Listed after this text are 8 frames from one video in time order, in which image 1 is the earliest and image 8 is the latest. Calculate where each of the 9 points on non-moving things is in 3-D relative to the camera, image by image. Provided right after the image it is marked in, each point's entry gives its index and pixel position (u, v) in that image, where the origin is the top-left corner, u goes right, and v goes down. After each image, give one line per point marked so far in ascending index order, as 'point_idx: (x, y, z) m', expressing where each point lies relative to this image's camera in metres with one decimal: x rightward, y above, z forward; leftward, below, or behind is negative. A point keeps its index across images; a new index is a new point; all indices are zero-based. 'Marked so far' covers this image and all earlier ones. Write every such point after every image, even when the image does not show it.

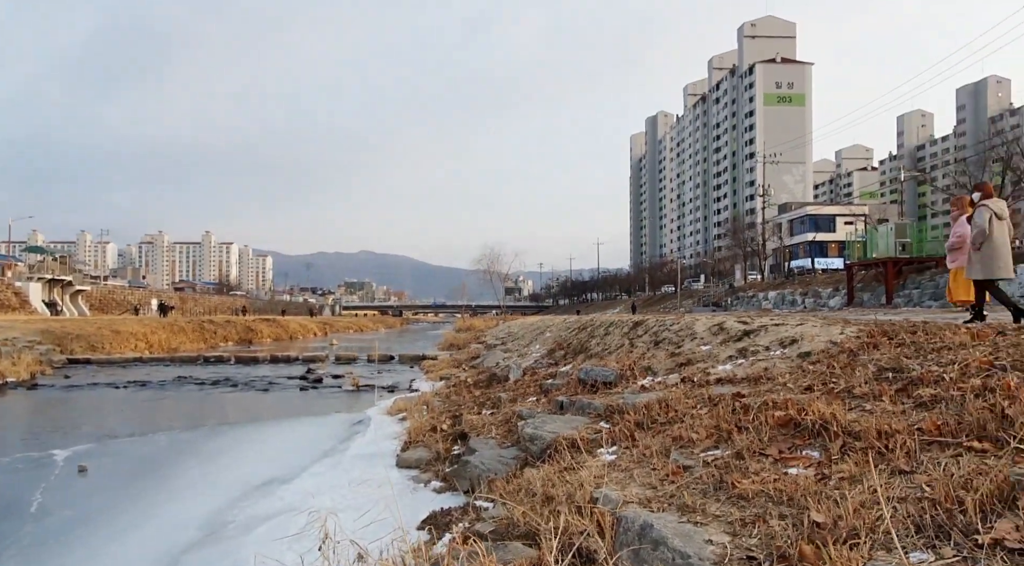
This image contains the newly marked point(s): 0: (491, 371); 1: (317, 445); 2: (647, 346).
0: (-0.6, -1.9, +15.5) m
1: (-2.8, -2.4, +10.2) m
2: (+1.8, -0.8, +9.5) m
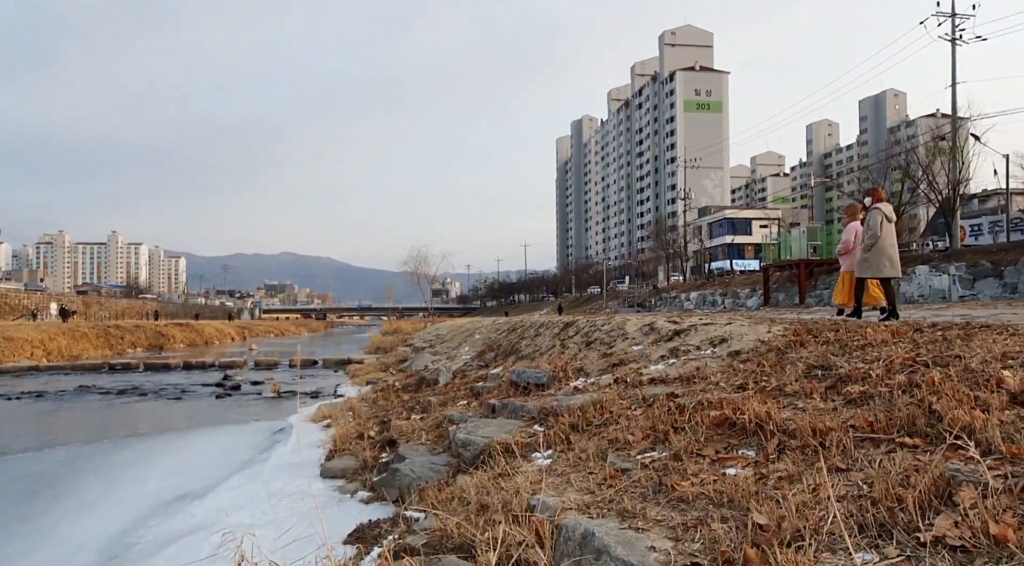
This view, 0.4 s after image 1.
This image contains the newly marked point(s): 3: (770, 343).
0: (-2.1, -2.0, +15.1) m
1: (-3.8, -2.5, +9.7) m
2: (+0.9, -0.8, +9.4) m
3: (+2.4, -0.6, +6.6) m
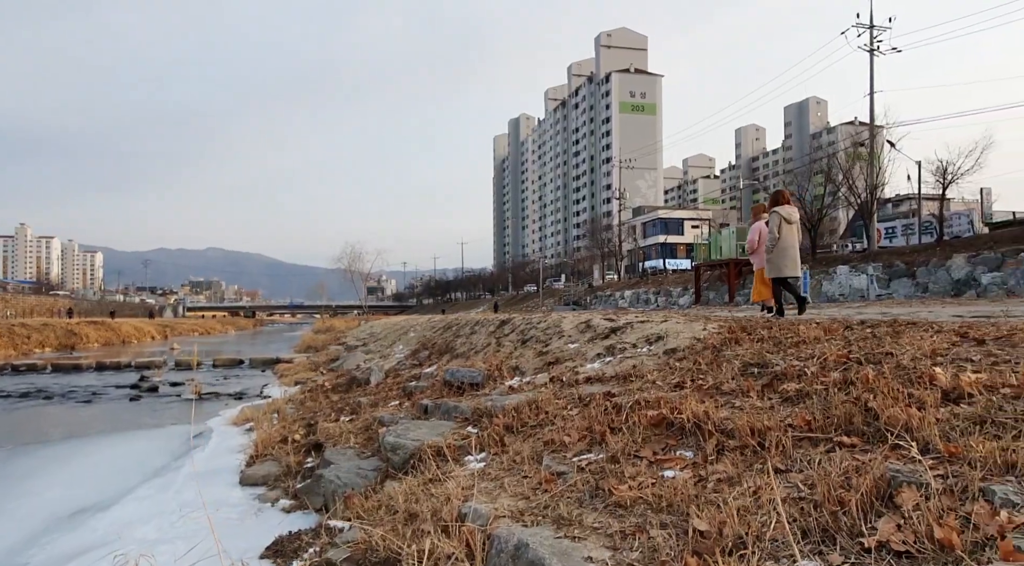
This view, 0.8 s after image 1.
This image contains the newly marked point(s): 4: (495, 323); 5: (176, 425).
0: (-3.5, -1.9, +14.7) m
1: (-4.7, -2.4, +9.1) m
2: (0.0, -0.8, +9.3) m
3: (+1.8, -0.5, +6.5) m
4: (-0.3, -0.7, +11.8) m
5: (-6.1, -2.6, +12.8) m
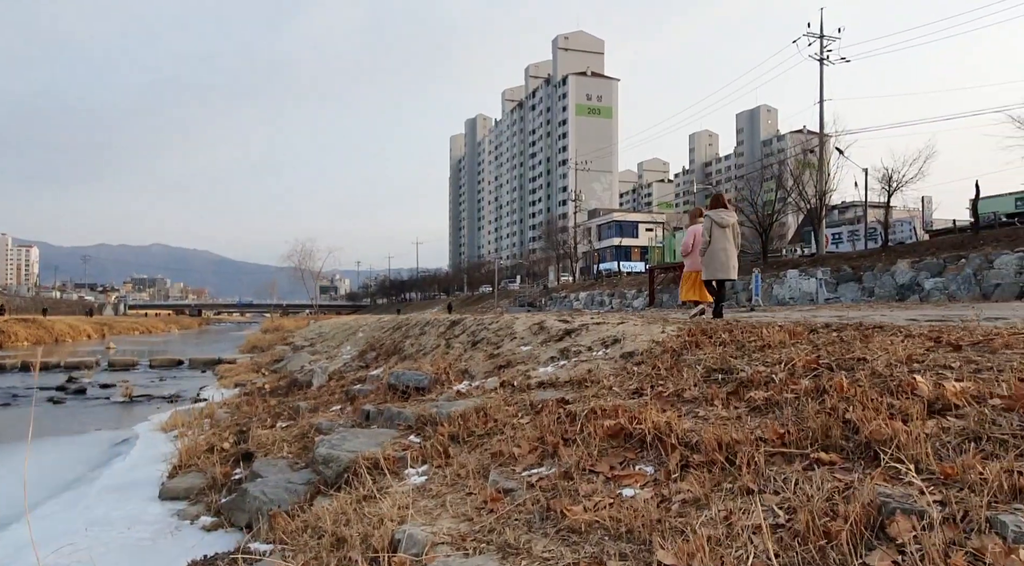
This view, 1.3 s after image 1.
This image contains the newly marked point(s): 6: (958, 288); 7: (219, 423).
0: (-4.4, -1.9, +14.0) m
1: (-5.3, -2.3, +8.4) m
2: (-0.6, -0.8, +8.8) m
3: (+1.3, -0.5, +6.2) m
4: (-1.1, -0.6, +11.3) m
5: (-6.9, -2.5, +12.0) m
6: (+12.0, -0.1, +19.1) m
7: (-4.2, -2.0, +10.3) m
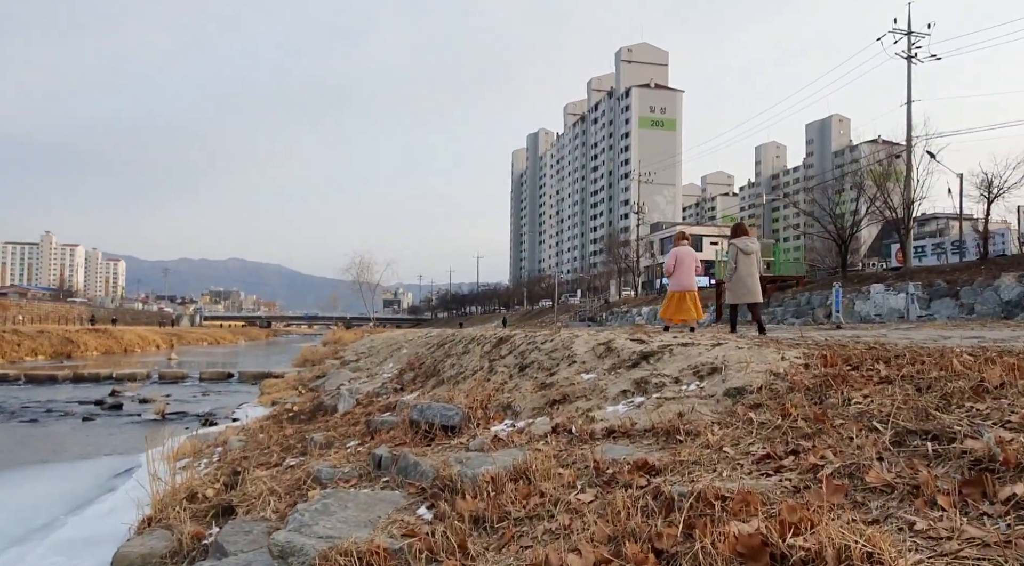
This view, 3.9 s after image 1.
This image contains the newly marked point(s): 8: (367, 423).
0: (-3.4, -2.0, +12.5) m
1: (-4.8, -2.4, +6.9) m
2: (0.0, -0.9, +7.0) m
3: (+1.7, -0.6, +4.2) m
4: (-0.3, -0.8, +9.5) m
5: (-6.1, -2.6, +10.7) m
6: (+13.4, -0.5, +16.2) m
7: (-3.5, -2.1, +8.8) m
8: (-1.6, -1.6, +7.9) m
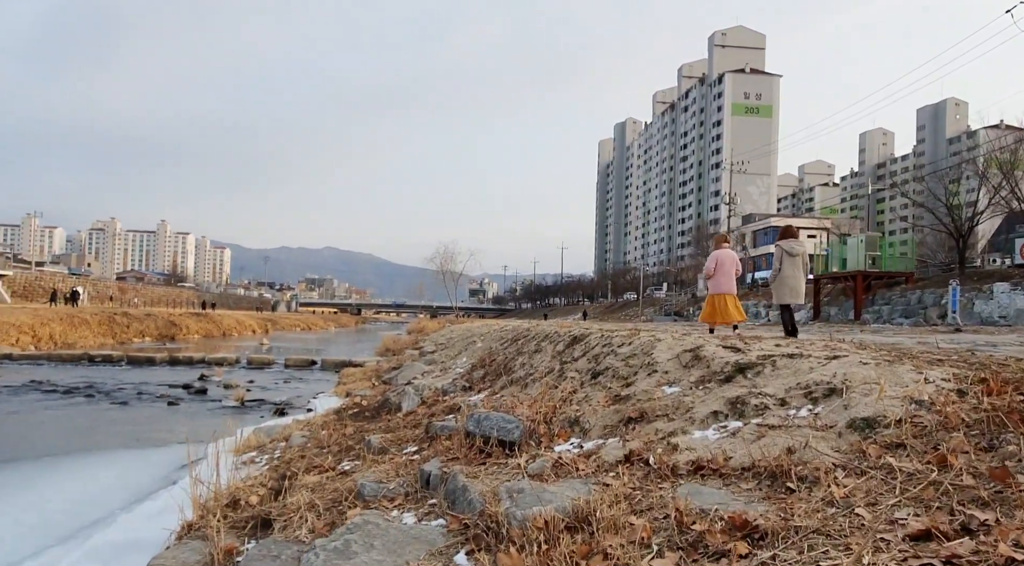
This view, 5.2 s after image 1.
0: (-2.1, -1.9, +12.0) m
1: (-4.1, -2.3, +6.7) m
2: (+0.6, -0.8, +6.2) m
3: (+2.0, -0.6, +3.2) m
4: (+0.7, -0.7, +8.8) m
5: (-5.0, -2.5, +10.6) m
6: (+15.1, -0.5, +13.7) m
7: (-2.7, -2.0, +8.4) m
8: (-0.9, -1.5, +7.3) m
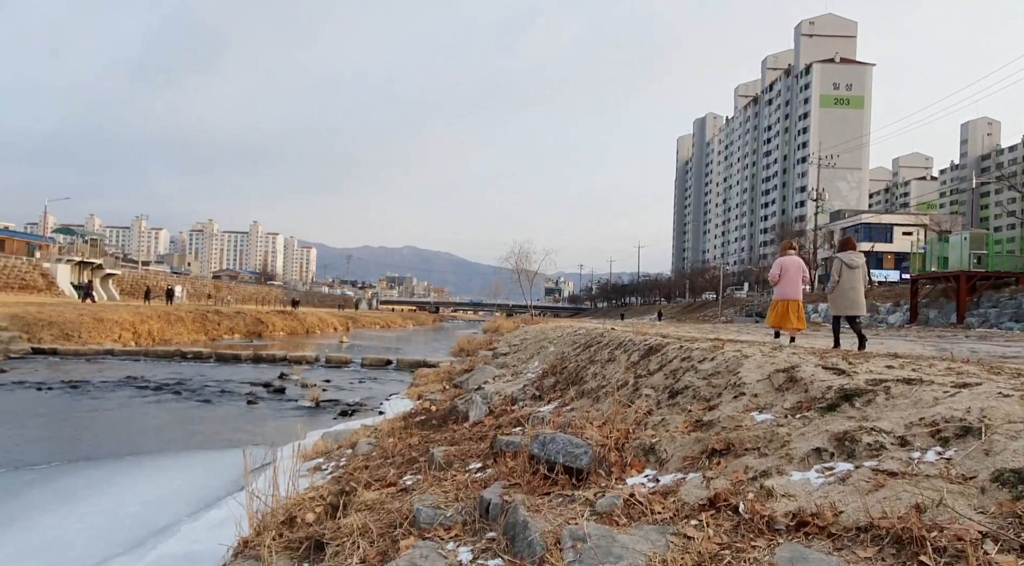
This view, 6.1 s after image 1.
0: (-0.9, -1.9, +11.7) m
1: (-3.5, -2.3, +6.7) m
2: (+1.2, -0.9, +5.7) m
3: (+2.2, -0.6, +2.6) m
4: (+1.5, -0.7, +8.2) m
5: (-3.9, -2.5, +10.6) m
6: (+16.3, -0.6, +11.6) m
7: (-1.8, -2.0, +8.2) m
8: (-0.2, -1.5, +6.9) m
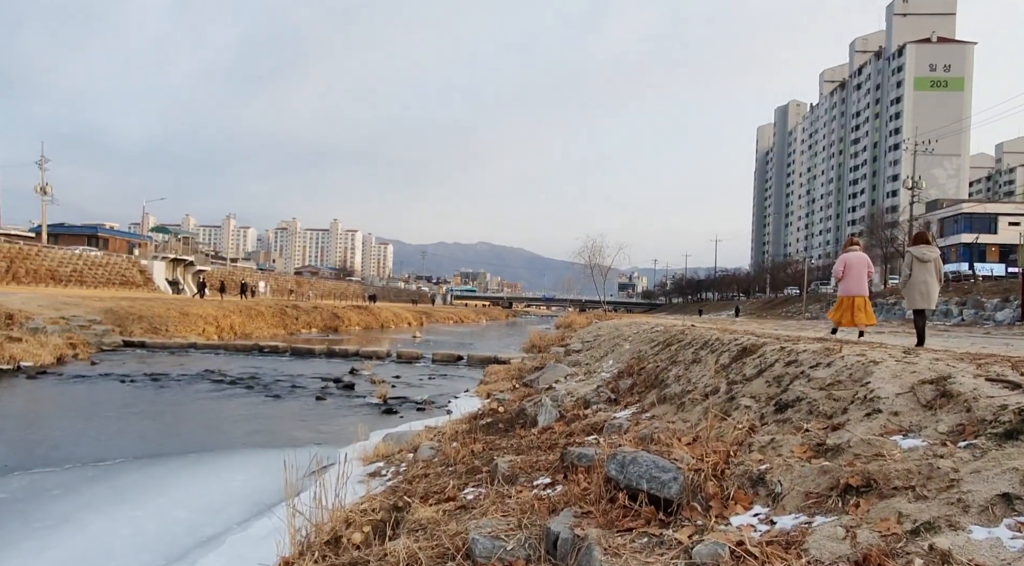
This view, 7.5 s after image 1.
0: (+0.2, -1.8, +11.0) m
1: (-2.9, -2.3, +6.2) m
2: (+1.7, -0.8, +4.7) m
3: (+2.4, -0.6, +1.6) m
4: (+2.2, -0.7, +7.2) m
5: (-2.9, -2.4, +10.2) m
6: (+17.4, -0.5, +9.1) m
7: (-1.1, -1.9, +7.6) m
8: (+0.5, -1.5, +6.1) m
